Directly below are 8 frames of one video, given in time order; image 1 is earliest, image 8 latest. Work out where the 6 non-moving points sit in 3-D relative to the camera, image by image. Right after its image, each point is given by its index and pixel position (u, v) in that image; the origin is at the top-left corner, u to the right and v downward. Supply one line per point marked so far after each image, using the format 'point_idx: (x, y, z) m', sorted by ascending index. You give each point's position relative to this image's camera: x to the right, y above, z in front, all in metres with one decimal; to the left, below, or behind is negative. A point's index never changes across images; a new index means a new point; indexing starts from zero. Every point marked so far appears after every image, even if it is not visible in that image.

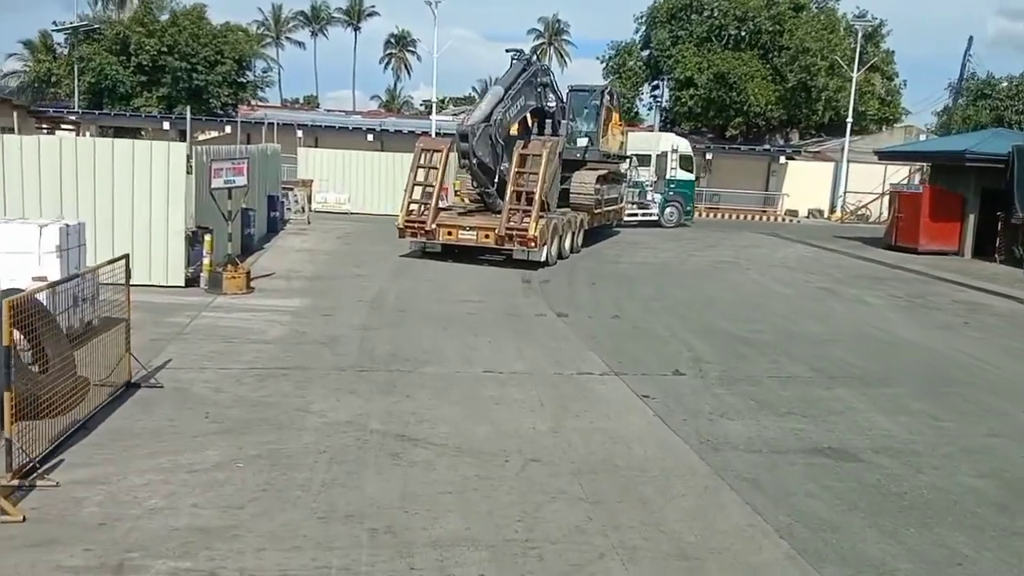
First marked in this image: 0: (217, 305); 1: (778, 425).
0: (-6.1, -0.3, +14.1) m
1: (+3.6, -1.9, +9.3) m
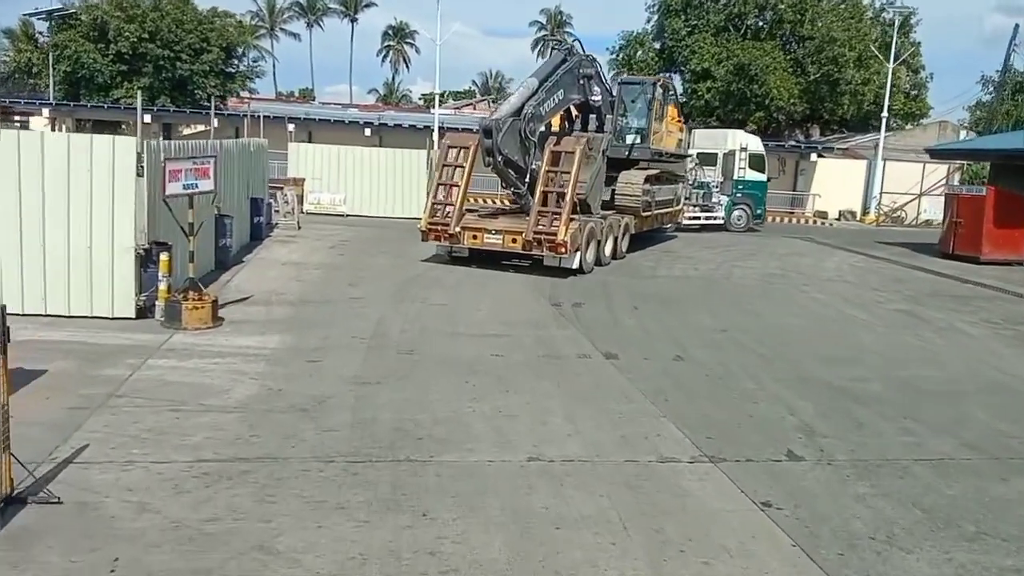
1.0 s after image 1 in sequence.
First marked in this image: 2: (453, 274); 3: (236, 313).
0: (-5.4, -0.9, +10.9) m
1: (+4.2, -2.5, +6.2) m
2: (-1.5, +0.4, +18.0) m
3: (-5.2, -0.5, +13.0) m
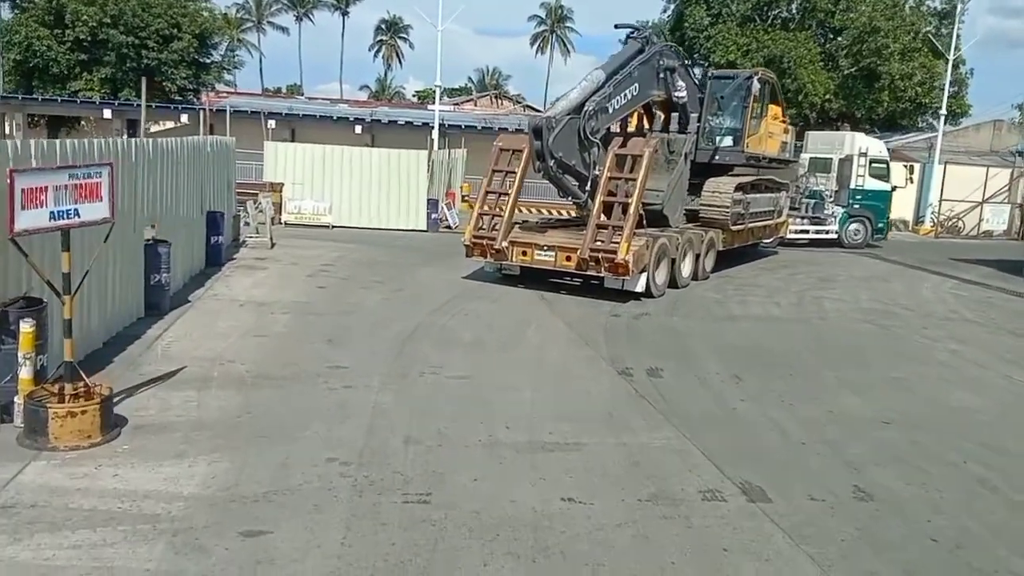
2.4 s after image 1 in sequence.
0: (-4.6, -1.9, +6.3) m
1: (+5.1, -3.5, +1.7) m
2: (-0.8, -0.6, +13.4) m
3: (-4.4, -1.5, +8.3) m
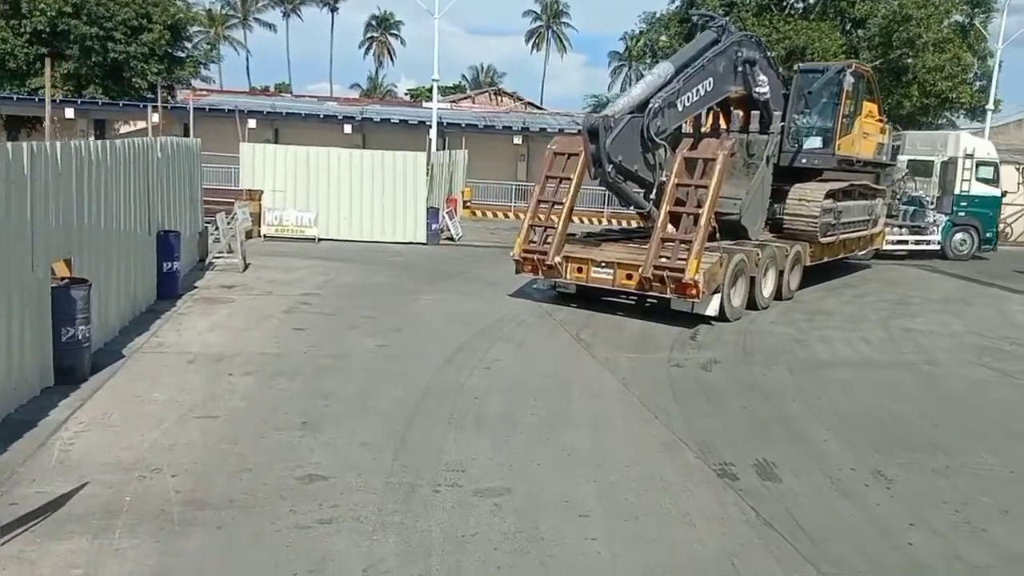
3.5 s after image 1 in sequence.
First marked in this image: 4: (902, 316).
0: (-4.0, -2.7, +3.0) m
1: (+5.8, -4.2, -1.5) m
2: (-0.2, -1.3, +10.2) m
3: (-3.8, -2.2, +5.1) m
4: (+9.0, -0.6, +15.9) m
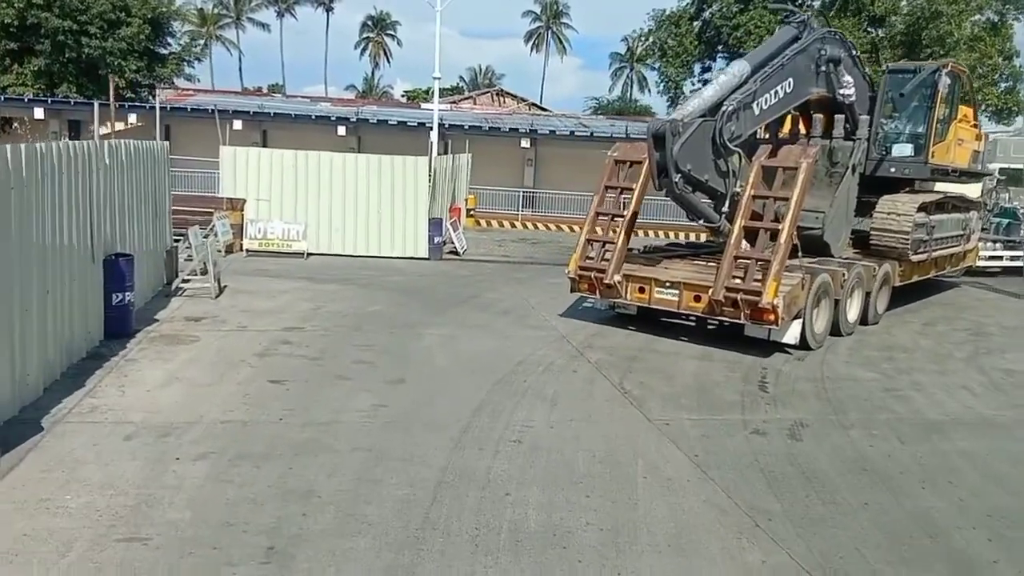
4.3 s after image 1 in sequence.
0: (-3.5, -3.2, +0.6) m
1: (+6.4, -4.7, -3.9) m
2: (+0.2, -1.9, +7.7) m
3: (-3.3, -2.8, +2.6) m
4: (+9.4, -1.3, +13.5) m
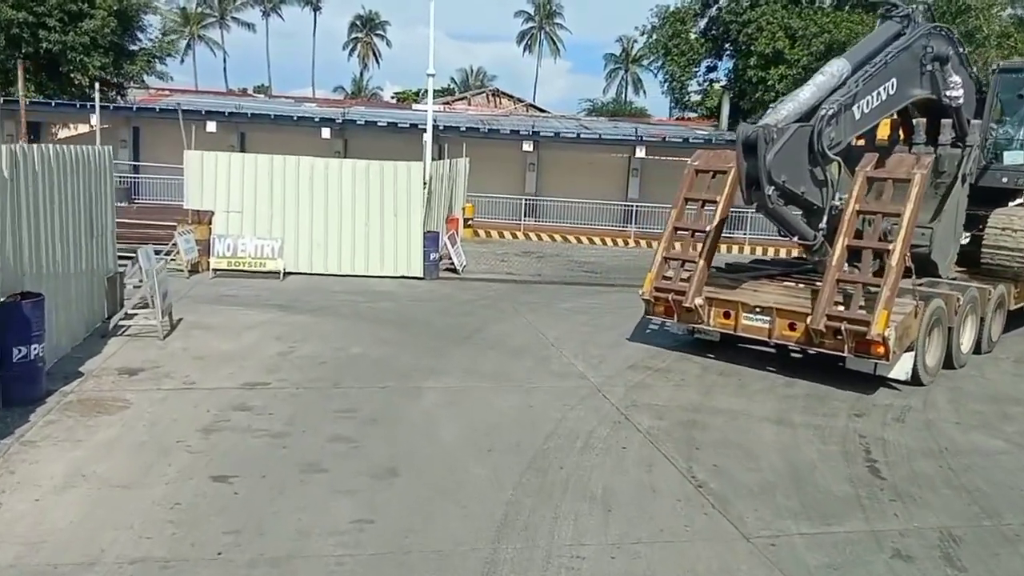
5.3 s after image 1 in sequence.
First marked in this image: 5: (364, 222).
0: (-3.0, -3.8, -2.1) m
1: (+6.9, -5.3, -6.4) m
2: (+0.6, -2.5, +5.1) m
3: (-2.8, -3.4, -0.1) m
4: (+9.7, -1.8, +11.1) m
5: (-4.1, +1.8, +19.0) m
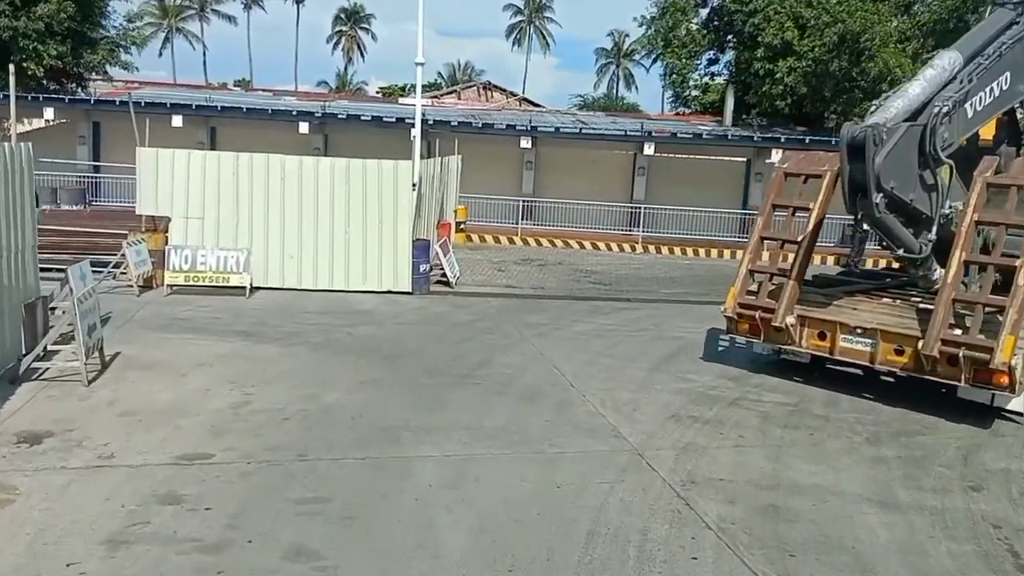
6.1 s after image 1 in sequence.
0: (-2.5, -4.3, -4.4) m
1: (+7.5, -5.8, -8.5) m
2: (+0.9, -3.0, +2.9) m
3: (-2.4, -3.9, -2.4) m
4: (+9.9, -2.2, +9.0) m
5: (-4.0, +1.4, +16.7) m
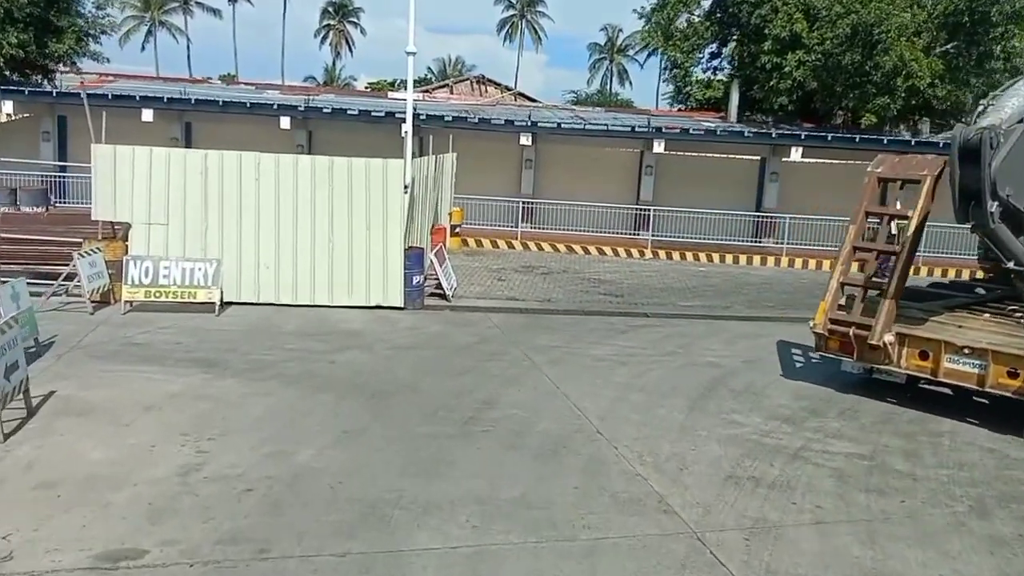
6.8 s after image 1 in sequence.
0: (-2.1, -4.7, -6.2) m
1: (+7.9, -6.2, -10.2) m
2: (+1.2, -3.3, +1.1) m
3: (-2.0, -4.3, -4.1) m
4: (+10.1, -2.6, +7.4) m
5: (-4.0, +1.1, +14.8) m
